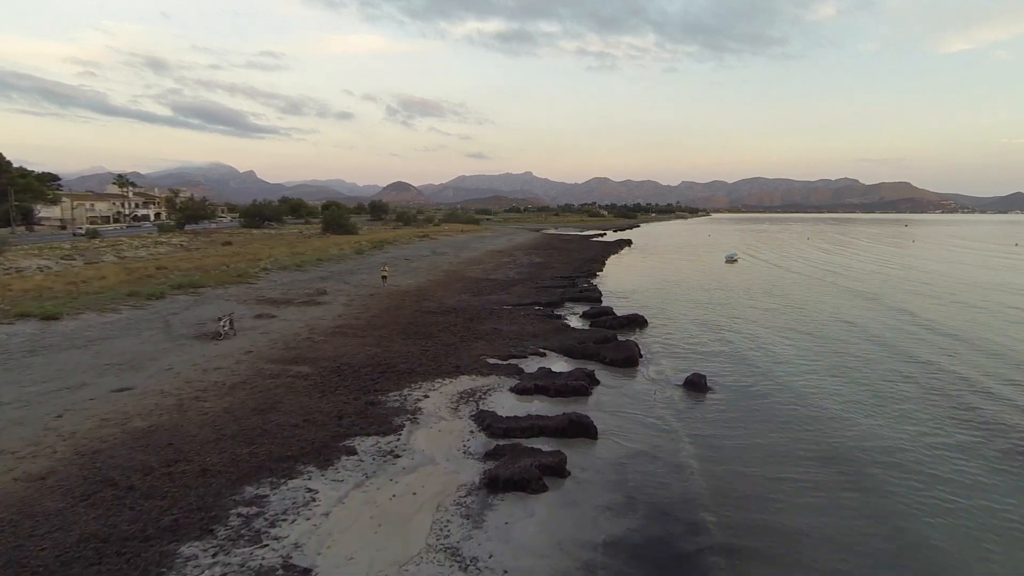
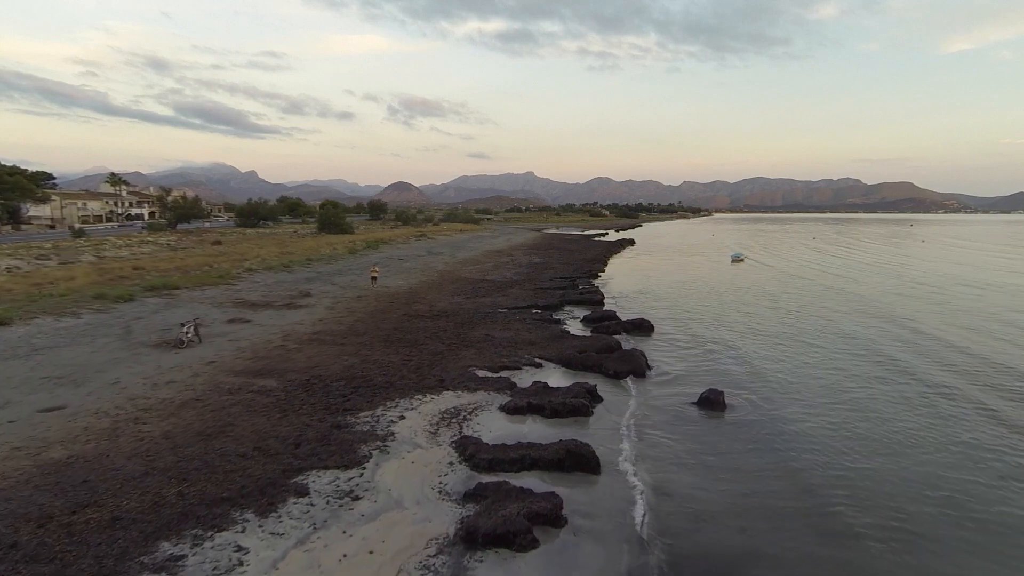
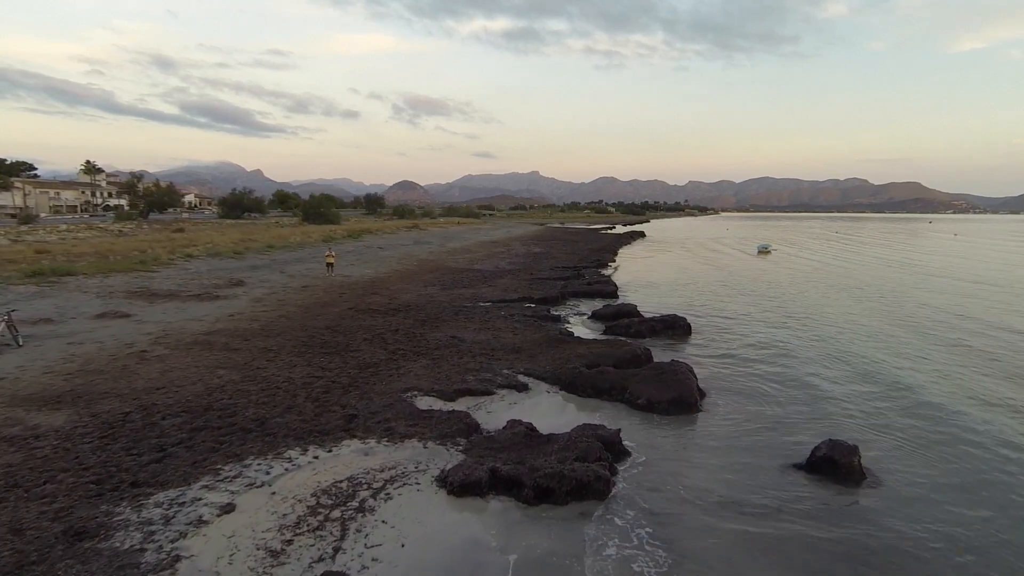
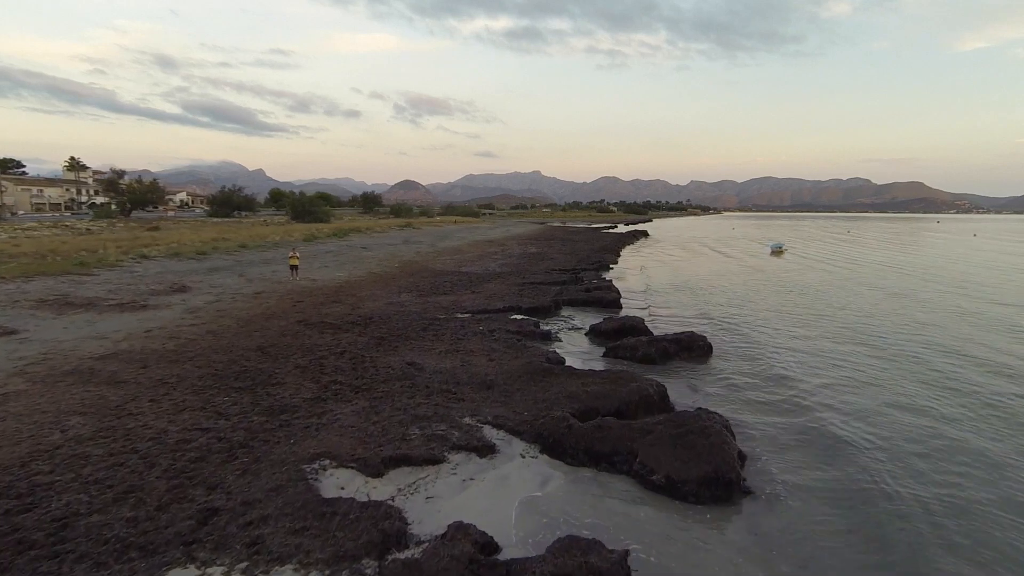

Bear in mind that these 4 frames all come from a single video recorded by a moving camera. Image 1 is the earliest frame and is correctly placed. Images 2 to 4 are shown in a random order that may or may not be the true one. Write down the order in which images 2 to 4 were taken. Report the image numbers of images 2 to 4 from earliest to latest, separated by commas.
2, 3, 4
